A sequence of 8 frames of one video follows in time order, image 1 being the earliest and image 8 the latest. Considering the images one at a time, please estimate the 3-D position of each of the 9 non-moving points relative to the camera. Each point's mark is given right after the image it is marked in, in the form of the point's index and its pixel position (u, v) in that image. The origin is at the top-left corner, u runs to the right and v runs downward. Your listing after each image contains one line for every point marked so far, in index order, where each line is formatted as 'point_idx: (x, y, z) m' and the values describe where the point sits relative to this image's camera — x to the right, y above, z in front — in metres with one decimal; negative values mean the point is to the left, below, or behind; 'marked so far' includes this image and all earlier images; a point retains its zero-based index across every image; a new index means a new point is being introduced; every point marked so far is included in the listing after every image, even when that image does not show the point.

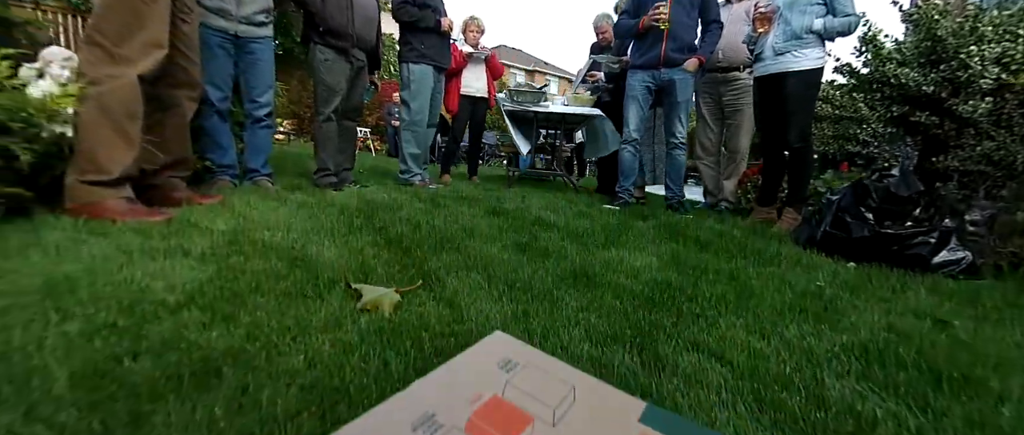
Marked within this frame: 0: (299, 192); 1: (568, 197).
0: (-1.0, +0.1, +1.9) m
1: (+0.4, +0.1, +2.7) m
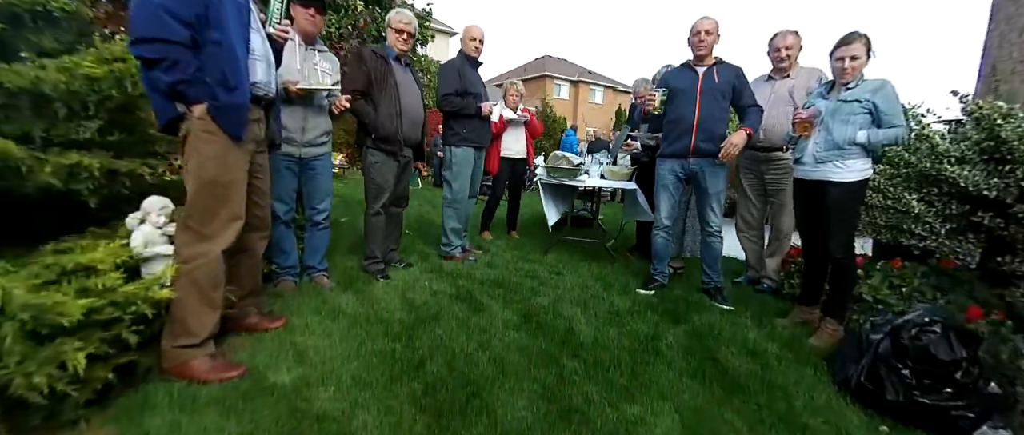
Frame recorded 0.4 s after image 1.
0: (-0.9, -0.4, +2.1) m
1: (+0.6, -0.4, +2.8) m
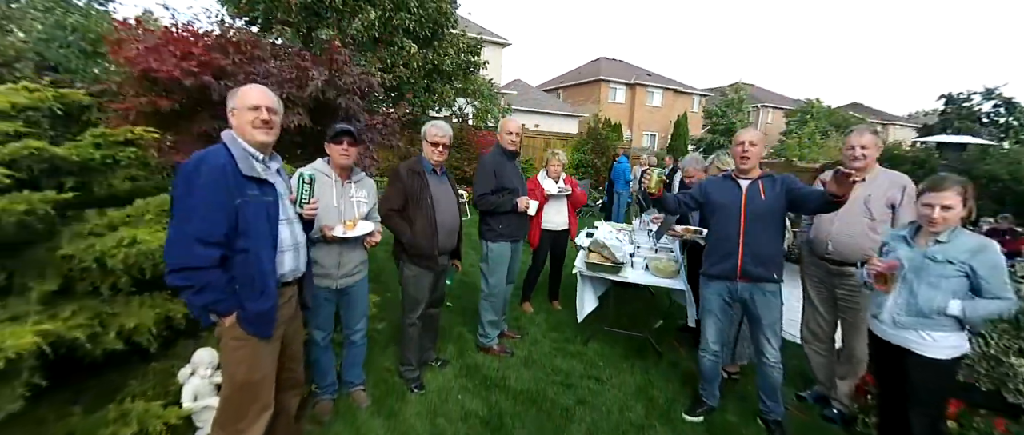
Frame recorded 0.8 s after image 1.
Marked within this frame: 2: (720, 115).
0: (-0.7, -1.1, +2.1) m
1: (+0.9, -1.1, +2.6) m
2: (+10.4, +5.0, +19.4) m
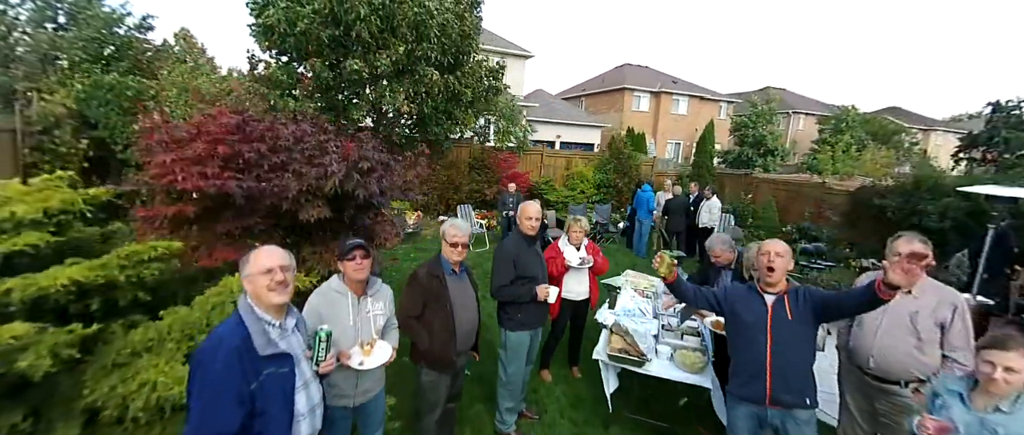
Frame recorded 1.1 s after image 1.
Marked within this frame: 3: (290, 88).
0: (-0.6, -1.7, +2.1) m
1: (+1.0, -1.7, +2.5) m
2: (+11.4, +4.3, +18.8) m
3: (-4.7, +2.7, +8.2) m
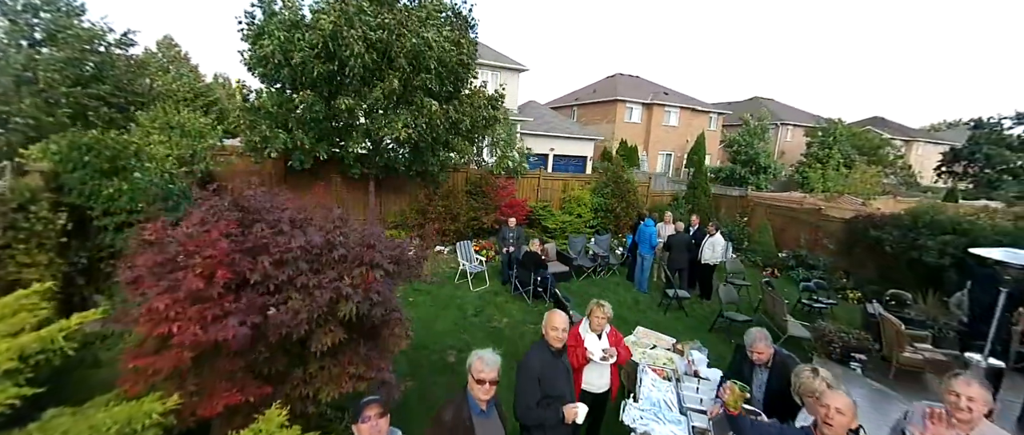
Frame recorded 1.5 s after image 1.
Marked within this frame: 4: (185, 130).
0: (-0.4, -2.4, +1.9) m
1: (+1.2, -2.5, +2.3) m
2: (+11.1, +3.5, +18.9) m
3: (-4.6, +2.0, +7.9) m
4: (-5.9, +1.6, +7.1) m
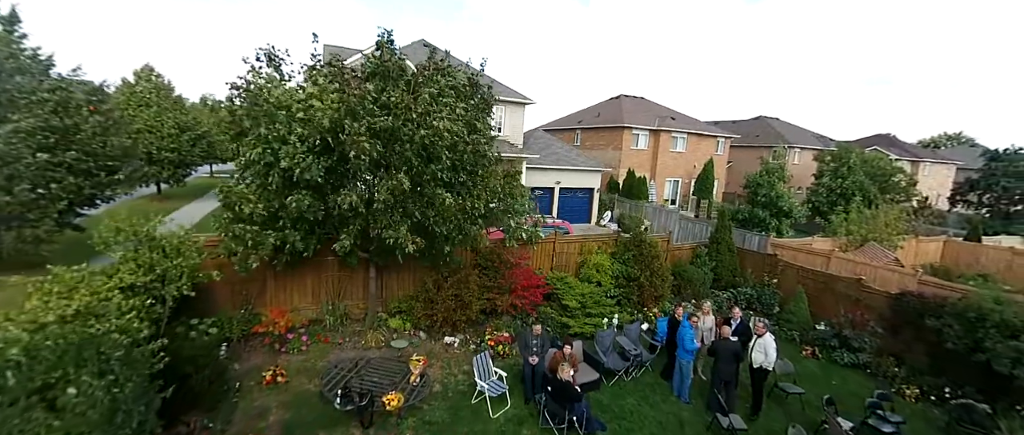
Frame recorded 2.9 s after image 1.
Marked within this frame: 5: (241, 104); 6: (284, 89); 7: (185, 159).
0: (+0.1, -4.3, +0.8) m
1: (+1.7, -4.4, +1.3) m
2: (+11.4, +1.5, +18.0) m
3: (-4.2, 0.0, +6.8) m
4: (-5.5, -0.4, +6.0) m
5: (-4.6, +1.9, +6.6) m
6: (-3.9, +2.1, +6.5) m
7: (-15.7, +2.9, +18.9) m
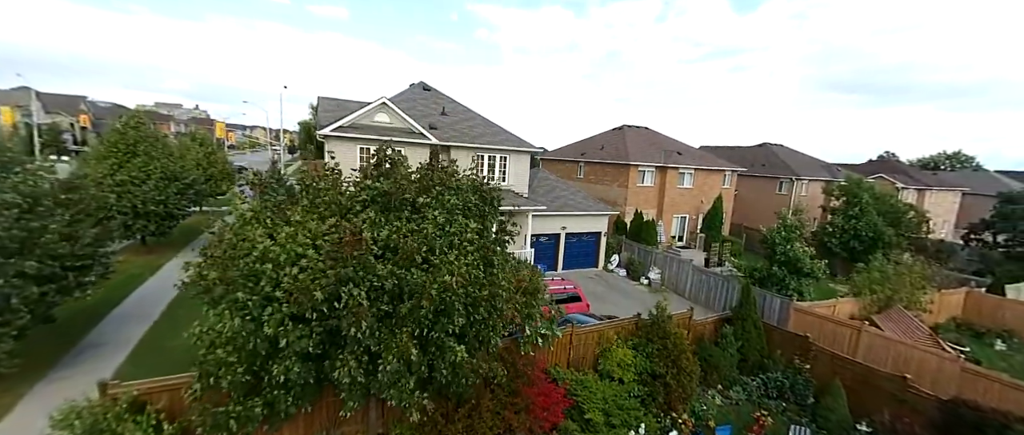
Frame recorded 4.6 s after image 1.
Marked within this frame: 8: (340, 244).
0: (+0.5, -6.6, -0.2) m
1: (+2.1, -6.6, +0.3) m
2: (+11.7, -1.1, +17.2) m
3: (-3.8, -2.3, +5.8) m
4: (-5.1, -2.7, +4.9) m
5: (-4.2, -0.5, +5.6) m
6: (-3.5, -0.2, +5.5) m
7: (-15.5, +0.3, +17.8) m
8: (-2.4, -0.3, +5.4) m
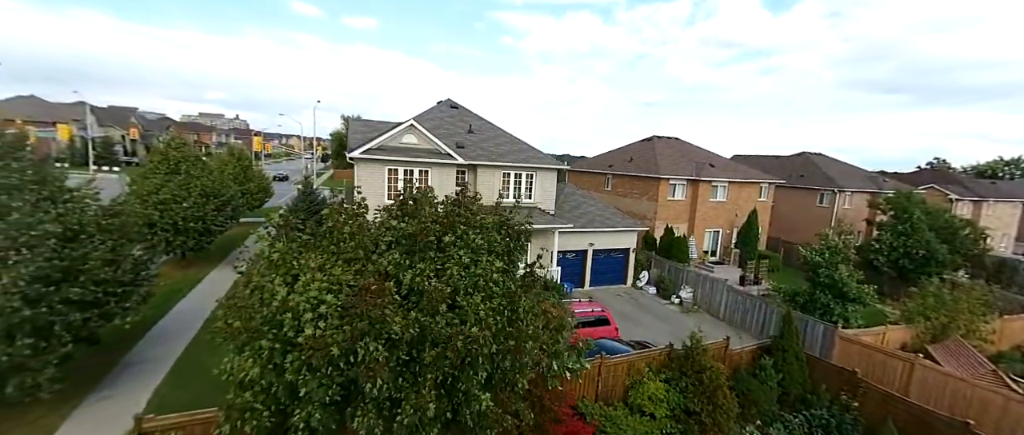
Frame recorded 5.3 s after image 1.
0: (+0.6, -7.1, -0.5) m
1: (+2.2, -7.2, -0.1) m
2: (+12.8, -1.9, +16.3) m
3: (-3.4, -3.0, +5.8) m
4: (-4.7, -3.3, +5.0) m
5: (-3.7, -1.1, +5.6) m
6: (-3.1, -0.9, +5.5) m
7: (-14.3, -0.4, +18.5) m
8: (-2.0, -1.0, +5.3) m
